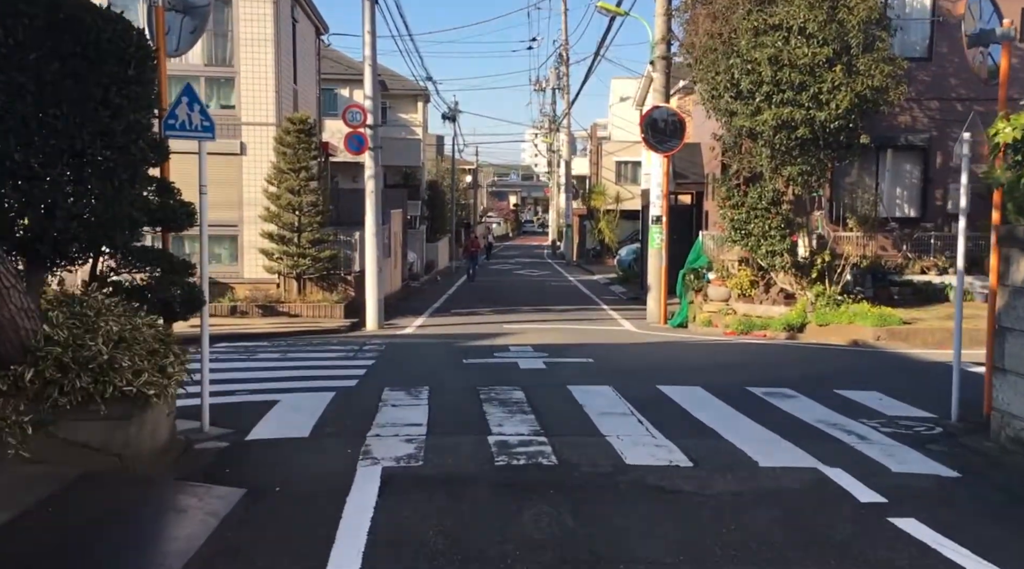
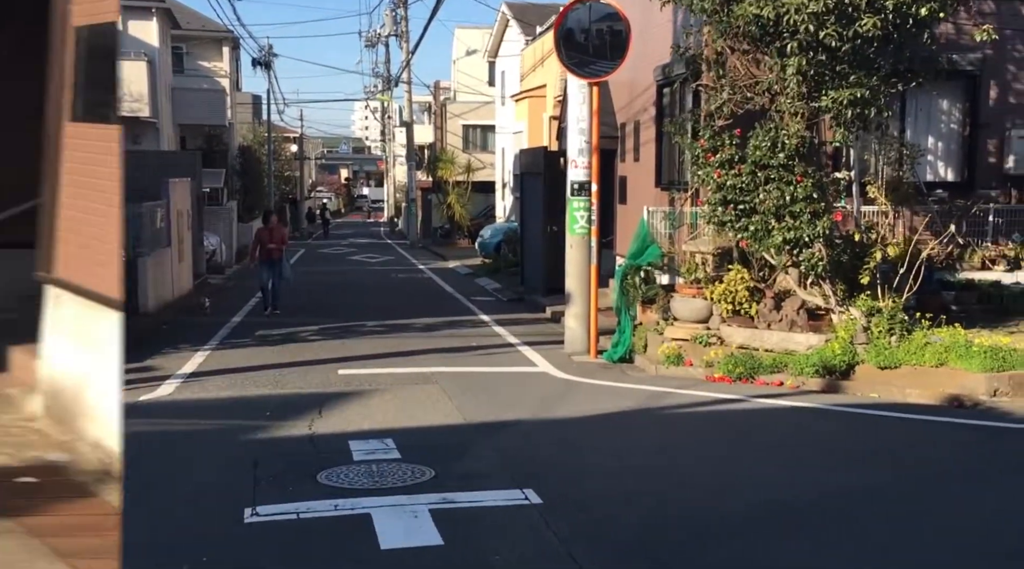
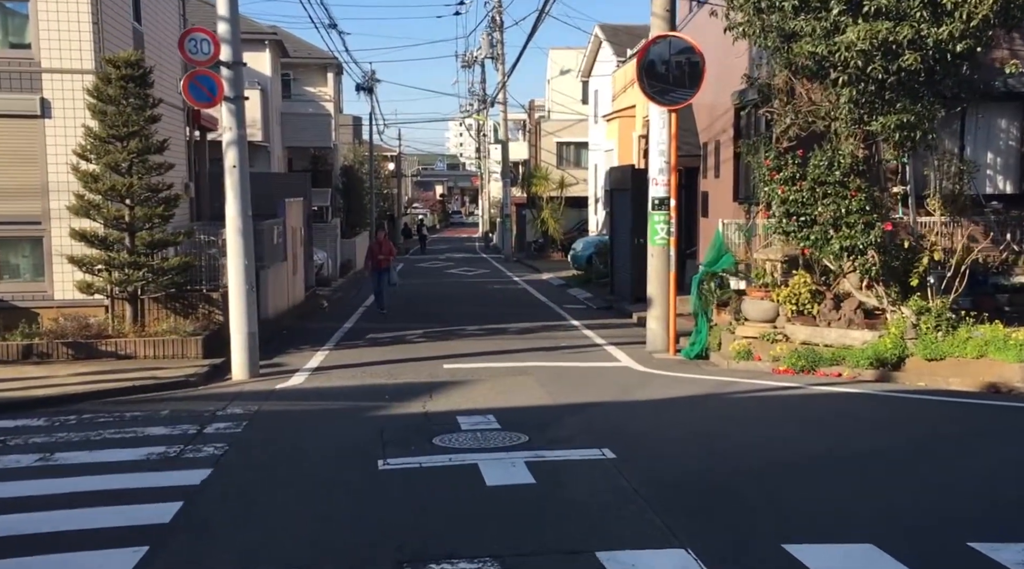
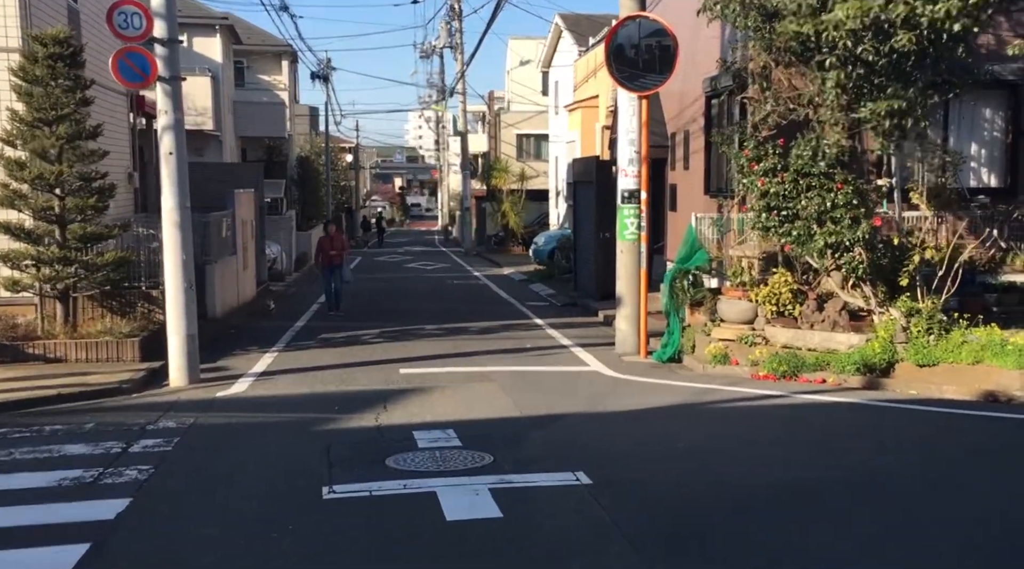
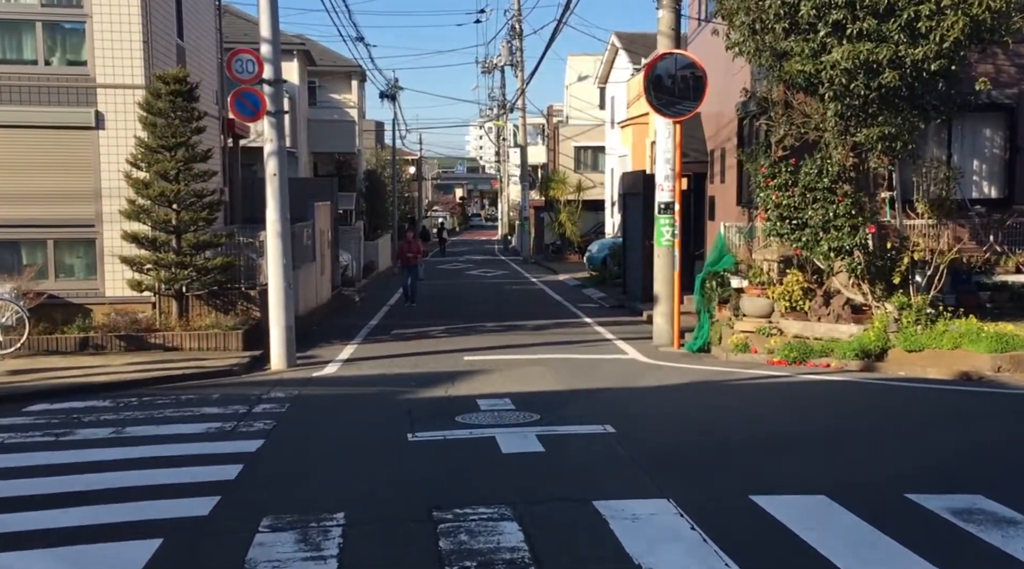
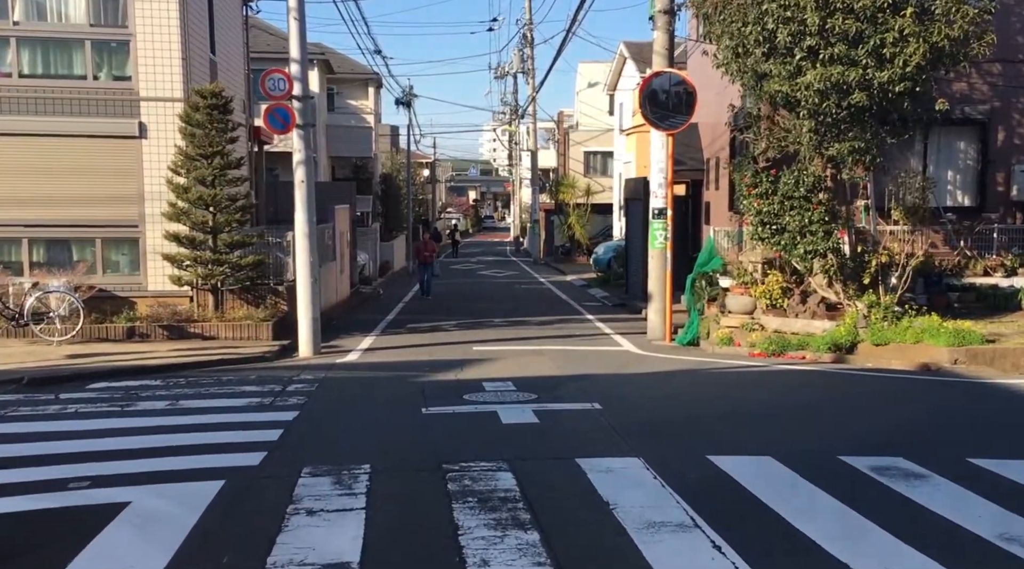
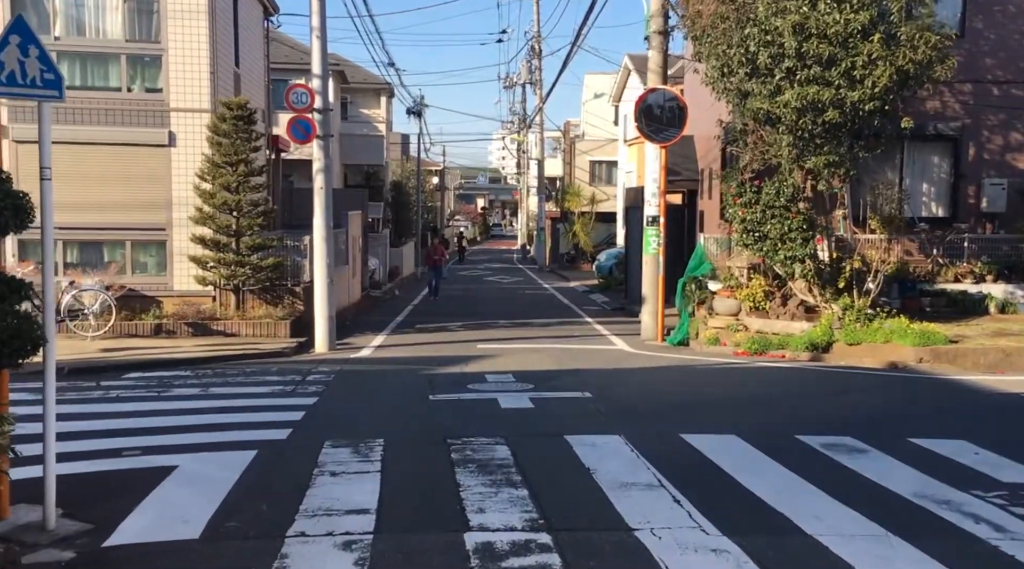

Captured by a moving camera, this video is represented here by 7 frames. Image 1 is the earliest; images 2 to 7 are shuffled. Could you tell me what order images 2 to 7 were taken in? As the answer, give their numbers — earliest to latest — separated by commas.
7, 6, 5, 3, 4, 2
